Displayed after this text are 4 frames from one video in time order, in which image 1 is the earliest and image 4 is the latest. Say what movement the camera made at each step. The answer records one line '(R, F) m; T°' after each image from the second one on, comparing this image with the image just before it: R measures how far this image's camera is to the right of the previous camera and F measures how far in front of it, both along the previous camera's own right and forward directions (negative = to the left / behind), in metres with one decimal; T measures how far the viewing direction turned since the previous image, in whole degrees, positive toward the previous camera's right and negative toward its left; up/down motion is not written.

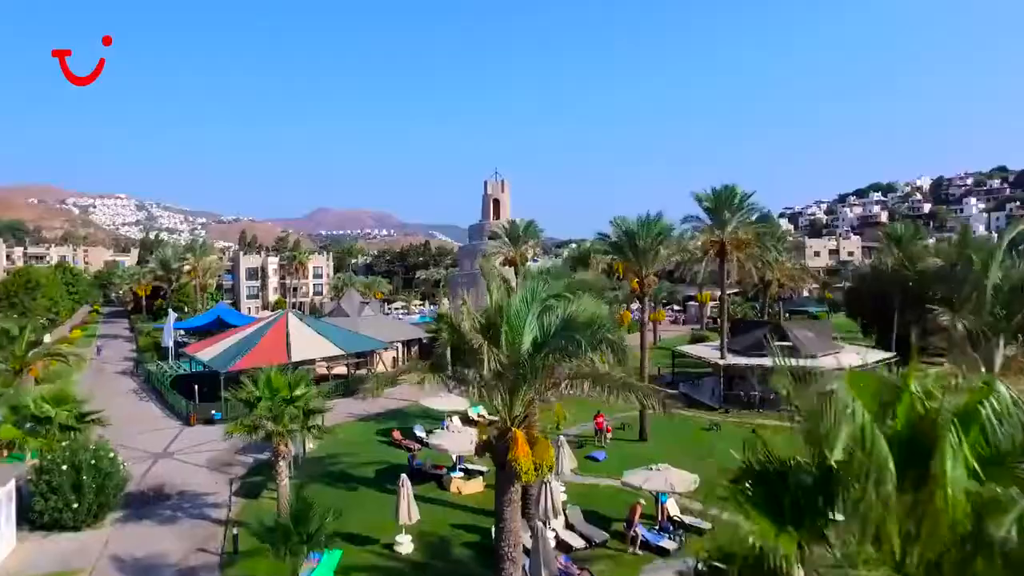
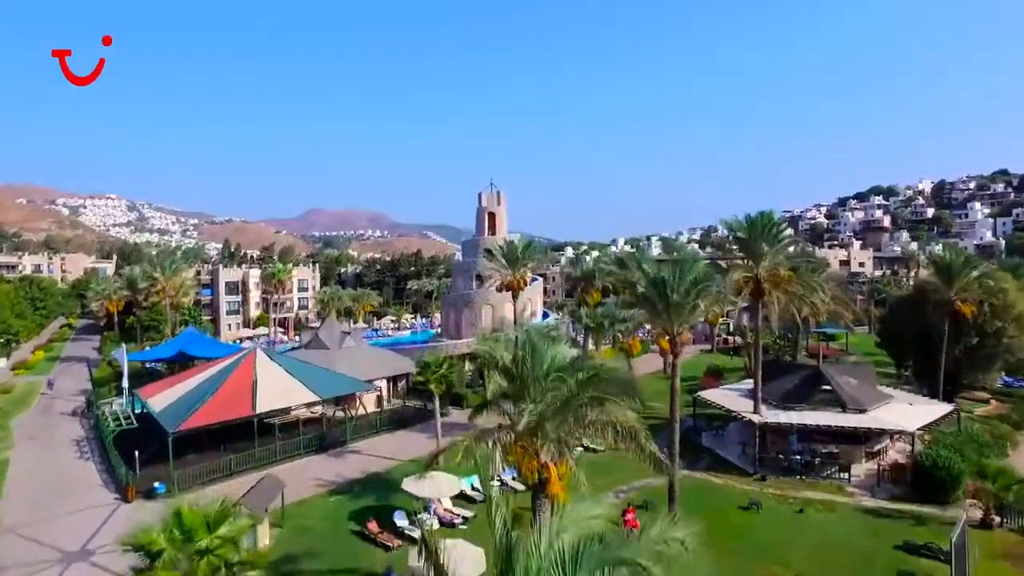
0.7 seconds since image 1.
(-0.2, +4.3) m; 0°
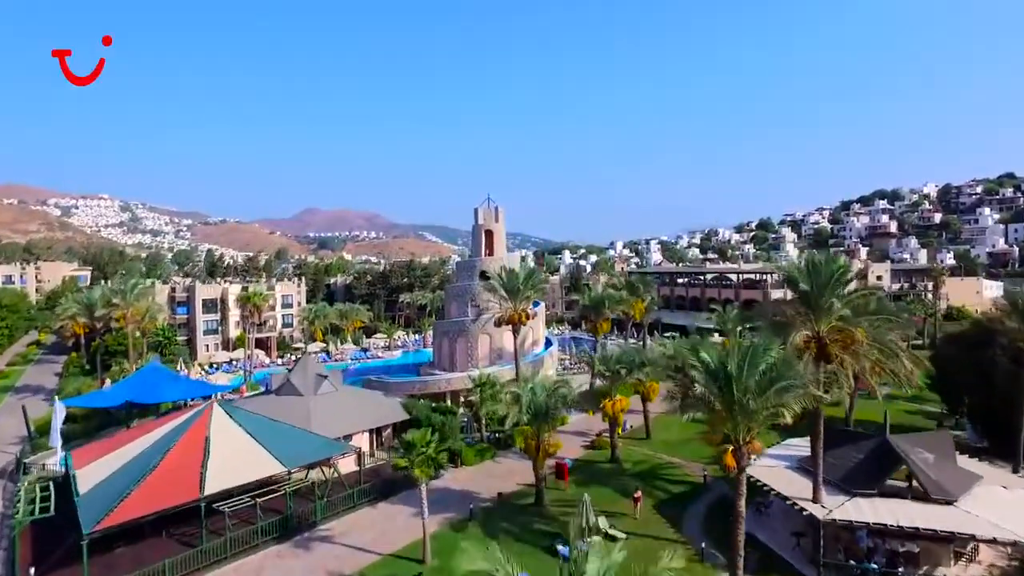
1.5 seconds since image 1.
(-0.3, +5.0) m; 0°
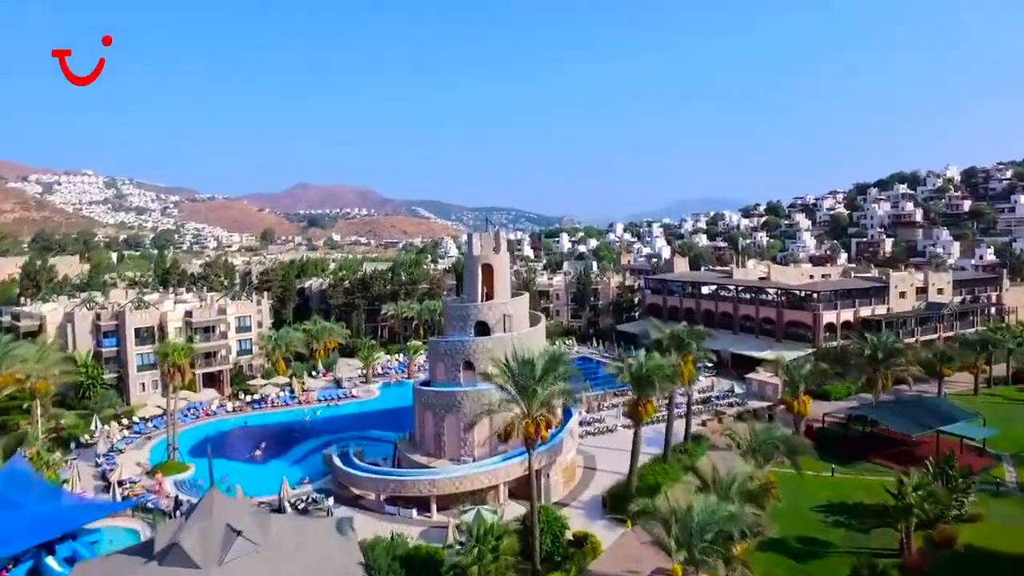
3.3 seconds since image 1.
(-0.7, +12.6) m; +1°
